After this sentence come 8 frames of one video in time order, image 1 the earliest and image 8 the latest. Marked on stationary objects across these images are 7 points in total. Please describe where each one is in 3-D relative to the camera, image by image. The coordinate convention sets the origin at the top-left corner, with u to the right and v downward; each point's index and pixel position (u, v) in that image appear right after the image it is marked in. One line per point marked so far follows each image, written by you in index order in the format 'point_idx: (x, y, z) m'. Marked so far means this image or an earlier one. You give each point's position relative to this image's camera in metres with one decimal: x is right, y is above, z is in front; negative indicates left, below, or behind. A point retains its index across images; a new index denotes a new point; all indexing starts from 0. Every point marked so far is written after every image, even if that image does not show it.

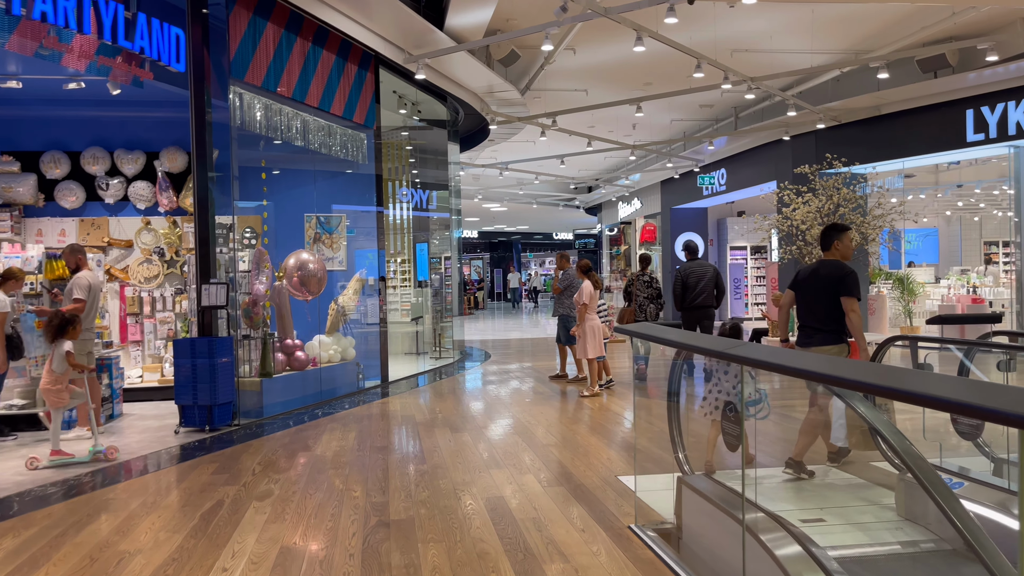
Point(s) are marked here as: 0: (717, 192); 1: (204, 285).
0: (+3.6, +1.7, +14.4) m
1: (-2.2, 0.0, +5.9) m
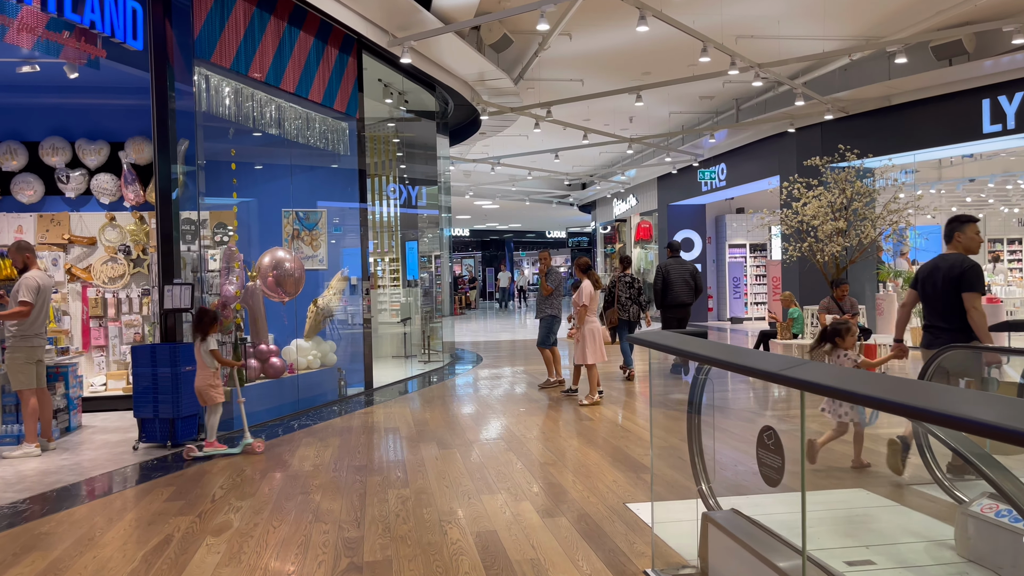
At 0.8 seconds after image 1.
0: (+3.5, +1.7, +13.9) m
1: (-2.3, 0.0, +5.3) m
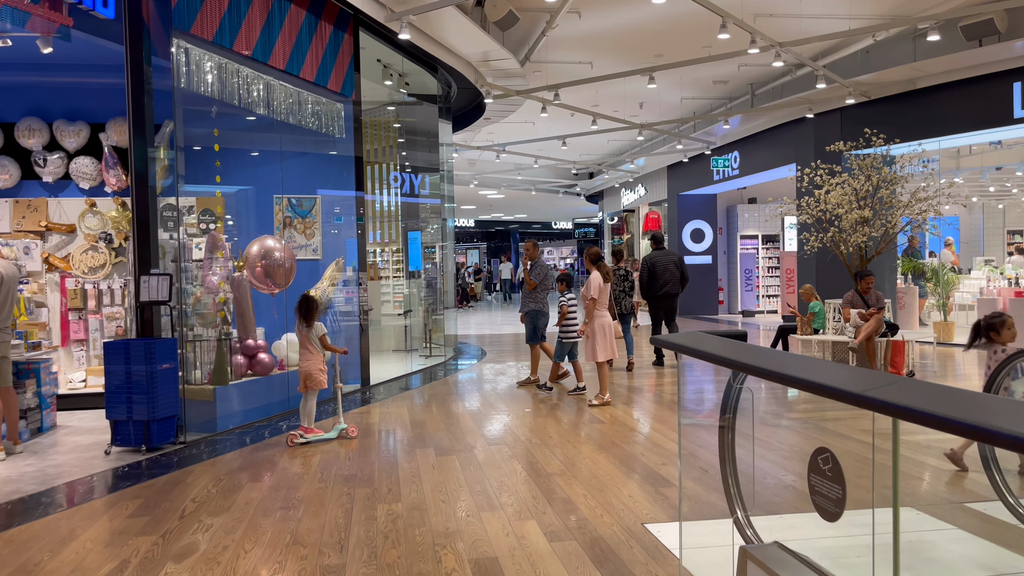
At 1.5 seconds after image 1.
0: (+3.6, +1.9, +13.4) m
1: (-2.2, +0.1, +4.9) m
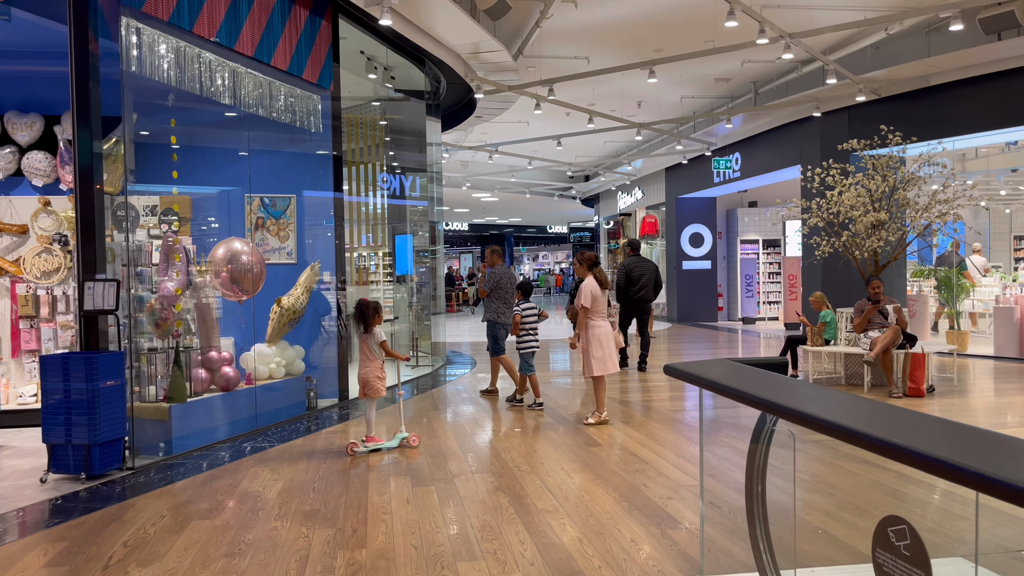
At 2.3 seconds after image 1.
0: (+3.5, +1.8, +12.9) m
1: (-2.3, 0.0, +4.4) m
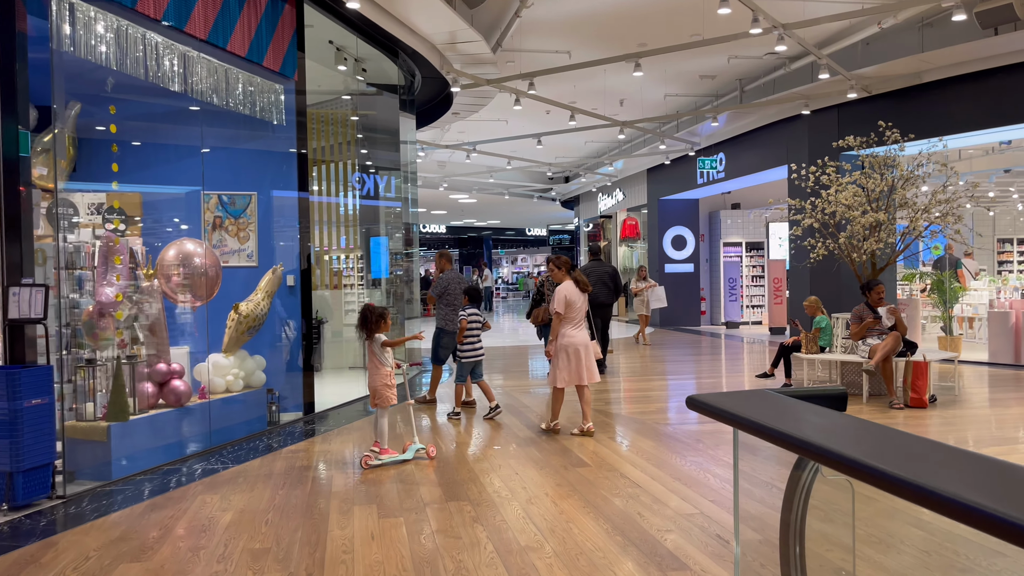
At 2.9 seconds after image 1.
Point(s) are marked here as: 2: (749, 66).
0: (+3.1, +1.7, +12.6) m
1: (-2.4, 0.0, +3.9) m
2: (+2.9, +2.7, +10.0) m
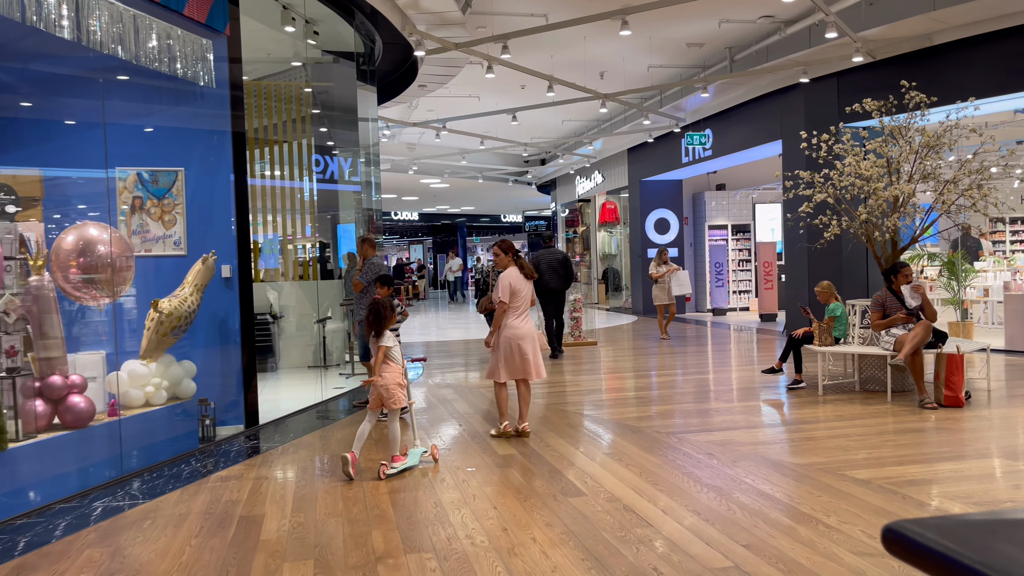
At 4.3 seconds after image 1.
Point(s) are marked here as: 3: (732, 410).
0: (+2.7, +1.9, +11.8) m
1: (-2.5, 0.0, +3.0) m
2: (+2.6, +2.9, +9.2) m
3: (+1.5, -0.8, +5.5) m
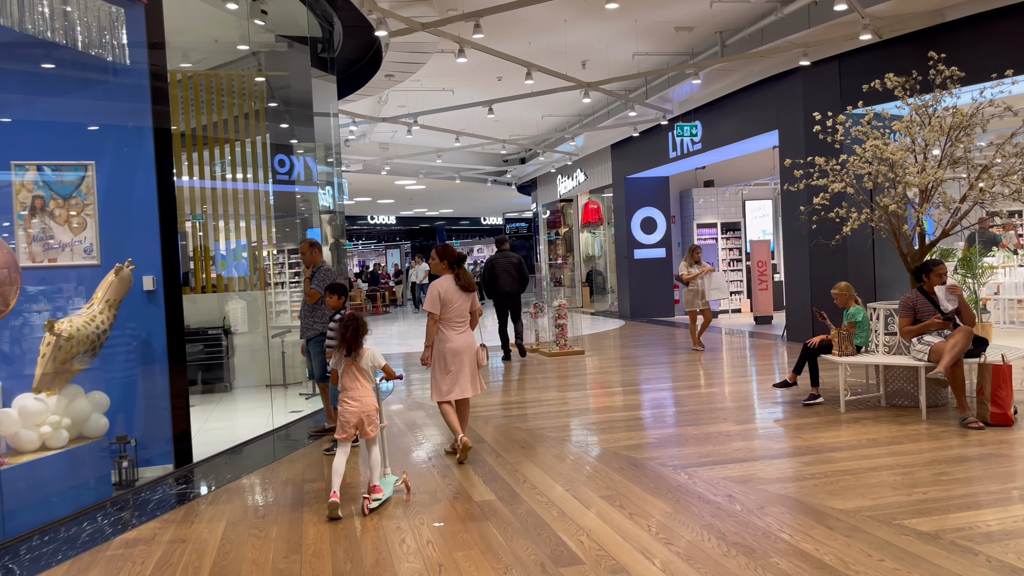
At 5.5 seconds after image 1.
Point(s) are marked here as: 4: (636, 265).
0: (+2.4, +1.9, +11.1) m
1: (-2.6, -0.1, +2.2) m
2: (+2.3, +2.9, +8.5) m
3: (+1.3, -0.8, +4.7) m
4: (+2.1, +0.4, +13.8) m
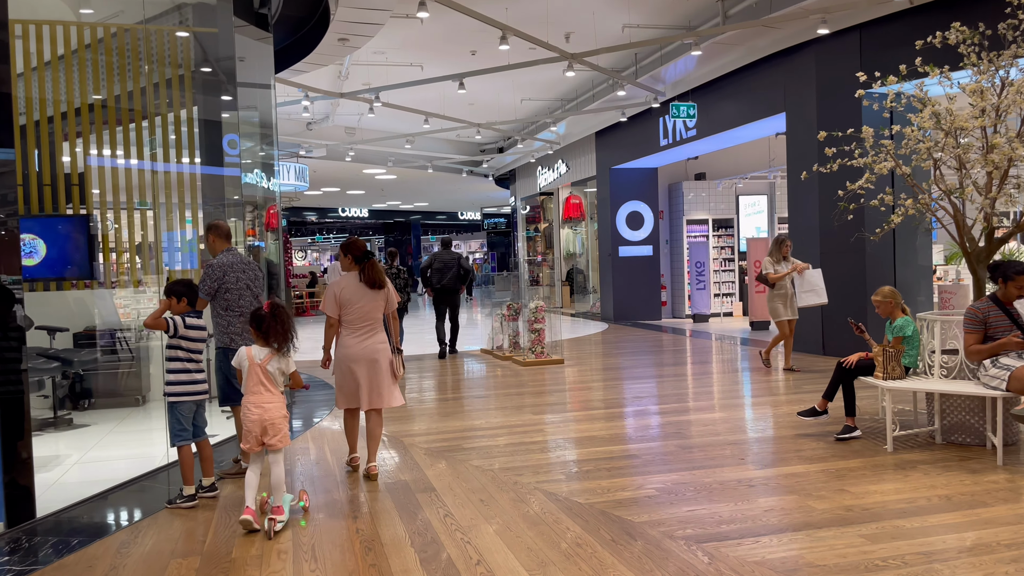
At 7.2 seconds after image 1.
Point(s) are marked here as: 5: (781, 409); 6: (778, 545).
0: (+2.1, +1.9, +10.0) m
1: (-2.7, -0.1, +1.0) m
2: (+2.1, +2.8, +7.4) m
3: (+1.1, -0.9, +3.6) m
4: (+1.7, +0.4, +12.7) m
5: (+1.8, -0.8, +5.4) m
6: (+0.9, -0.9, +2.8) m
